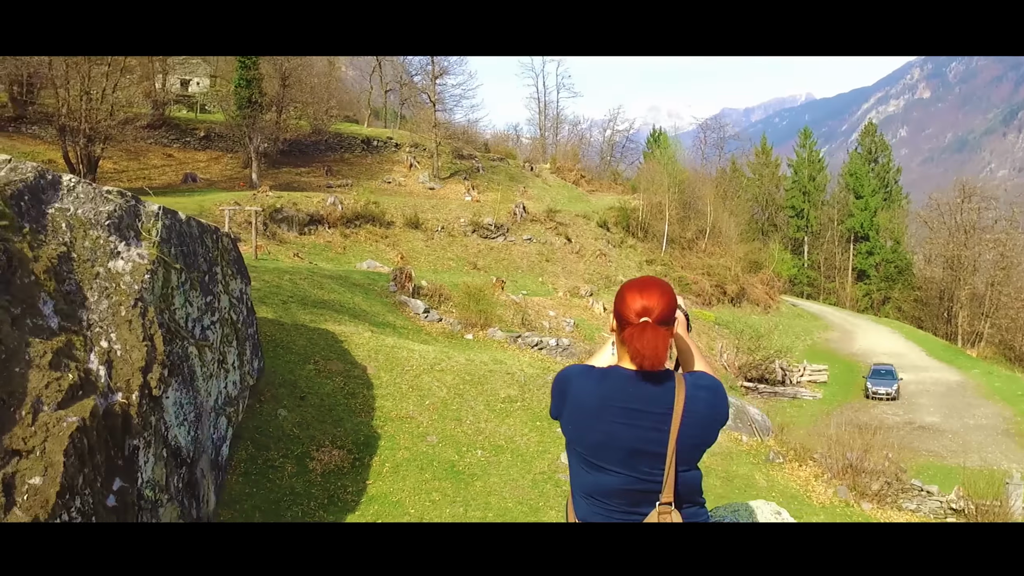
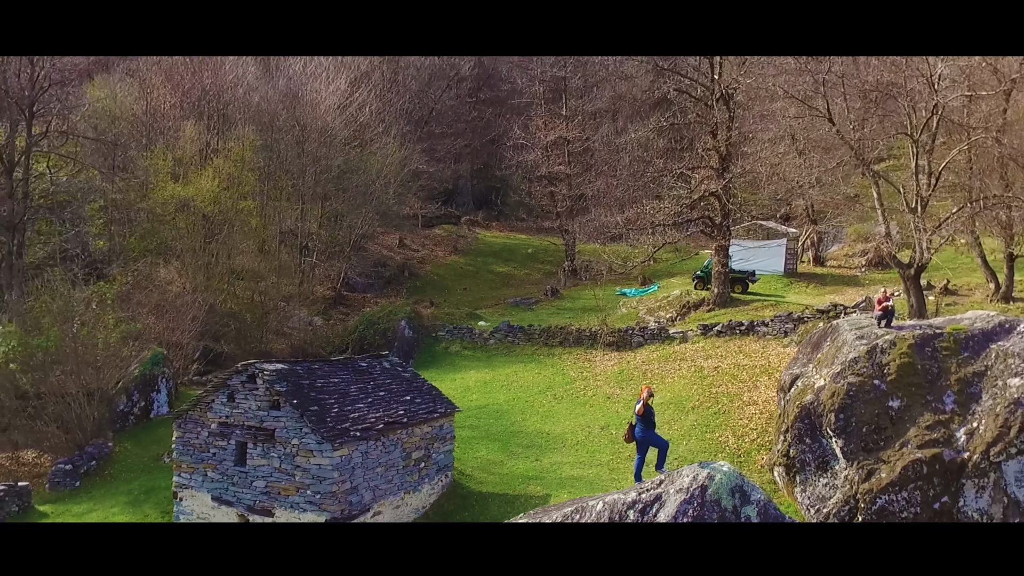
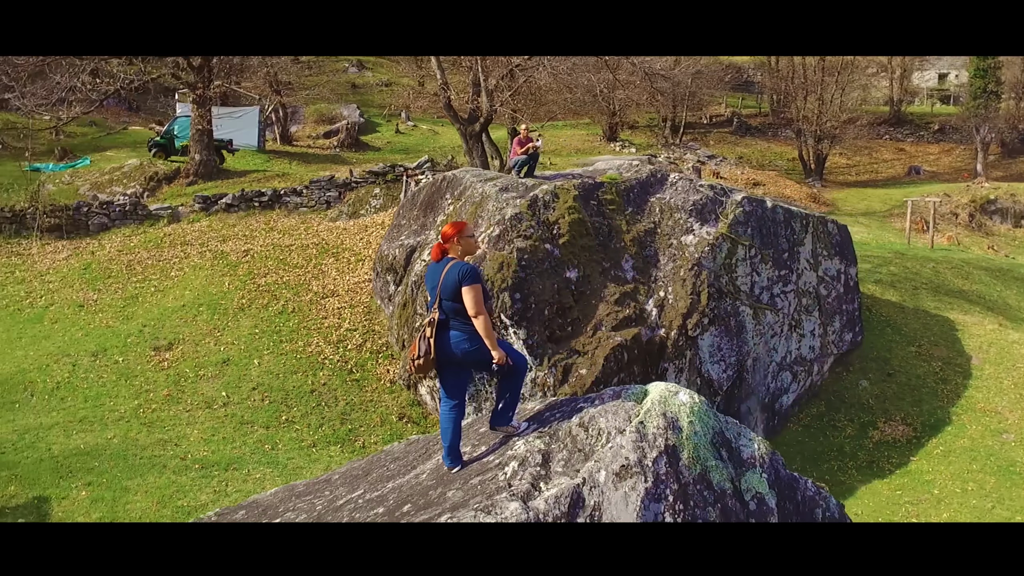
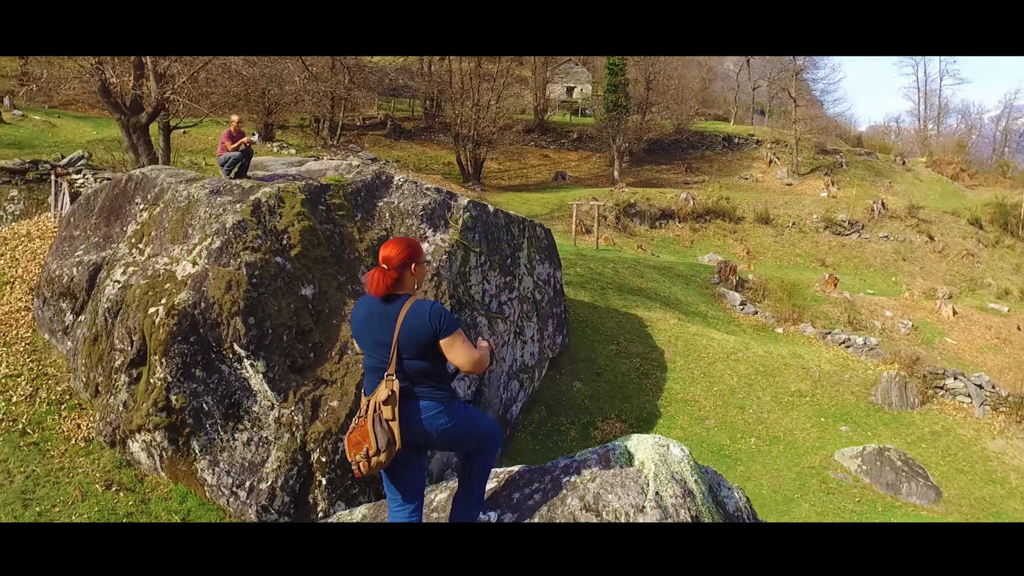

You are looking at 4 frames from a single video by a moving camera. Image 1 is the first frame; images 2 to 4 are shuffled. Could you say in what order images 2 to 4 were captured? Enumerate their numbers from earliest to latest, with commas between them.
4, 3, 2
